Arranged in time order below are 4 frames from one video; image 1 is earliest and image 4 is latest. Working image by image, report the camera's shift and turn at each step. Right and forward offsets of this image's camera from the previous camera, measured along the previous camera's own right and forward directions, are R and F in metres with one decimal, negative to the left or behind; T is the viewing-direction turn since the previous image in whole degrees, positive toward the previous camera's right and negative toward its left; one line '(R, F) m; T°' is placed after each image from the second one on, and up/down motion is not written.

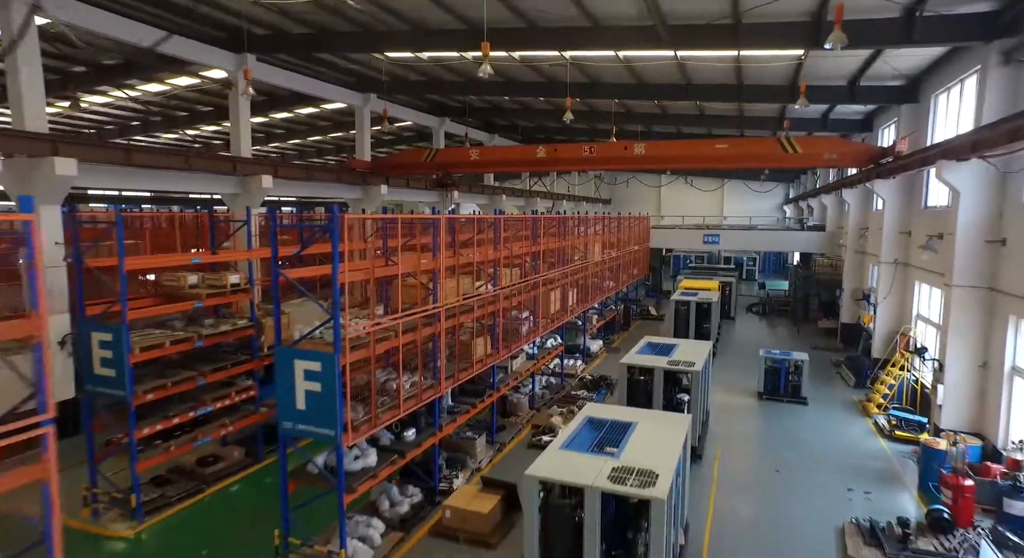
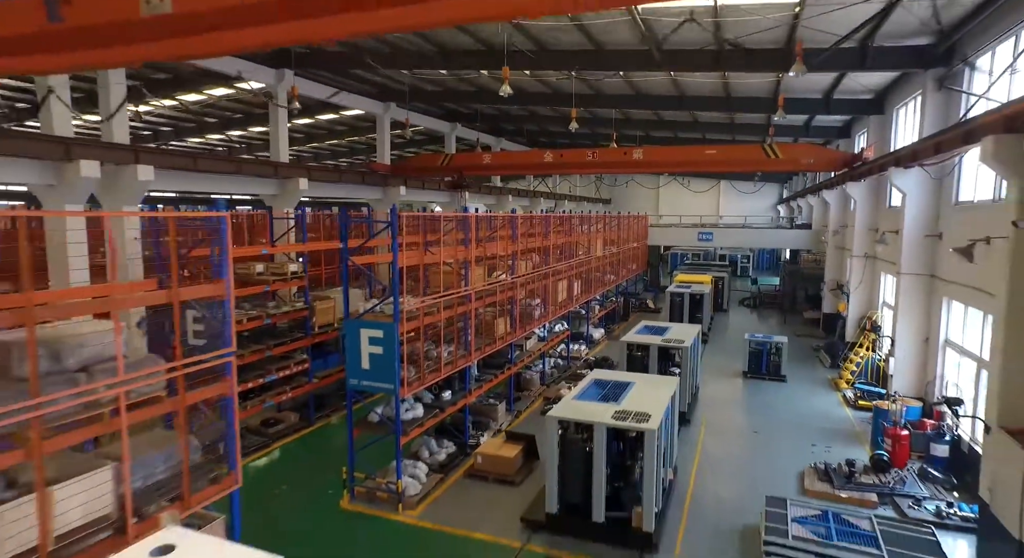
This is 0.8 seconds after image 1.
(-0.3, -1.6) m; 0°
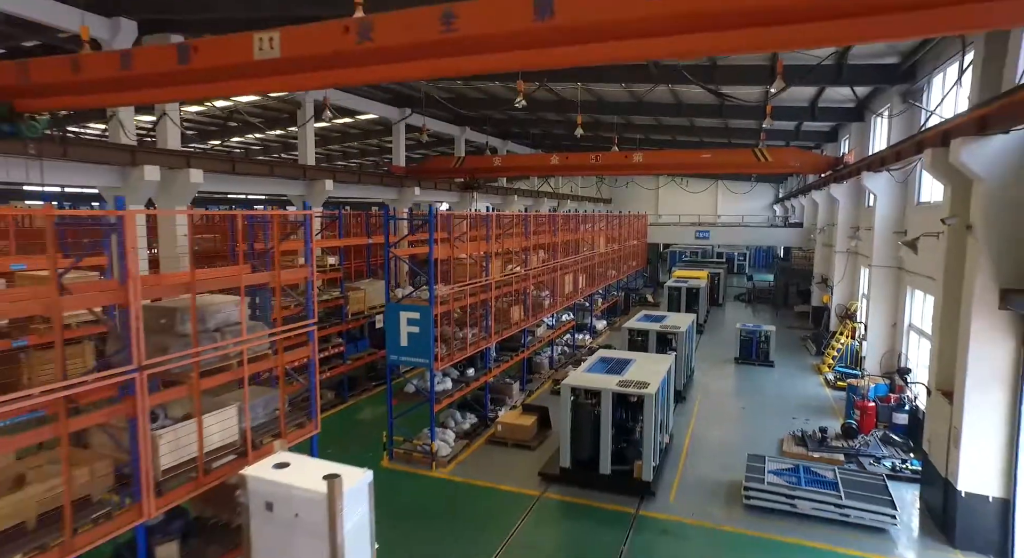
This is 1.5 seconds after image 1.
(-0.3, -1.3) m; 0°
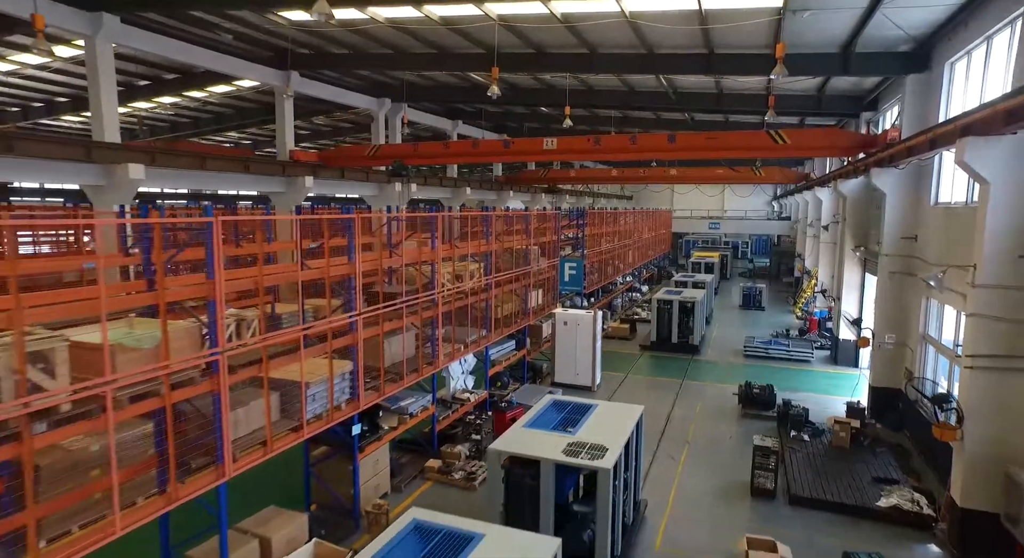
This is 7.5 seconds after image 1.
(-2.9, -8.1) m; 0°
